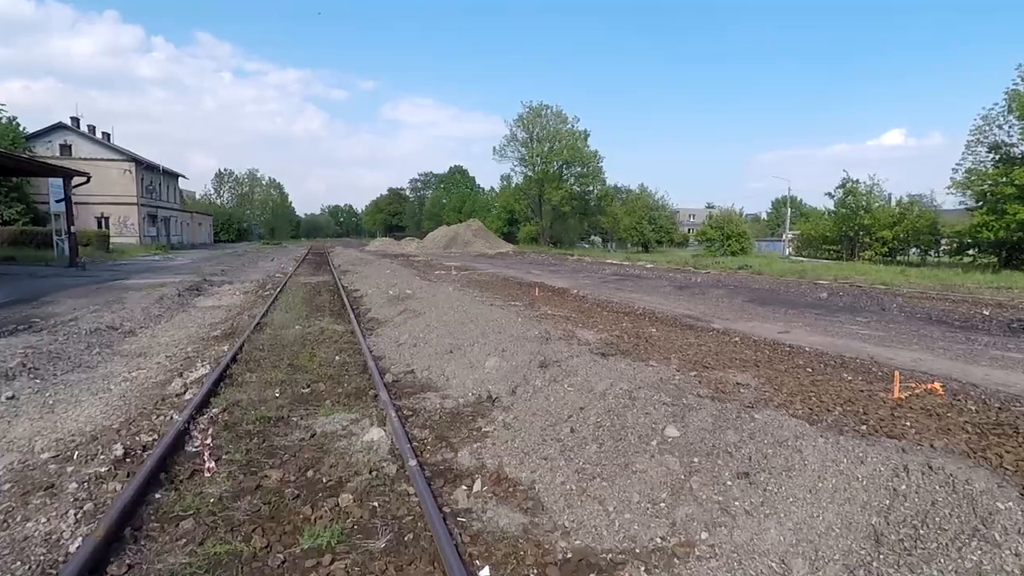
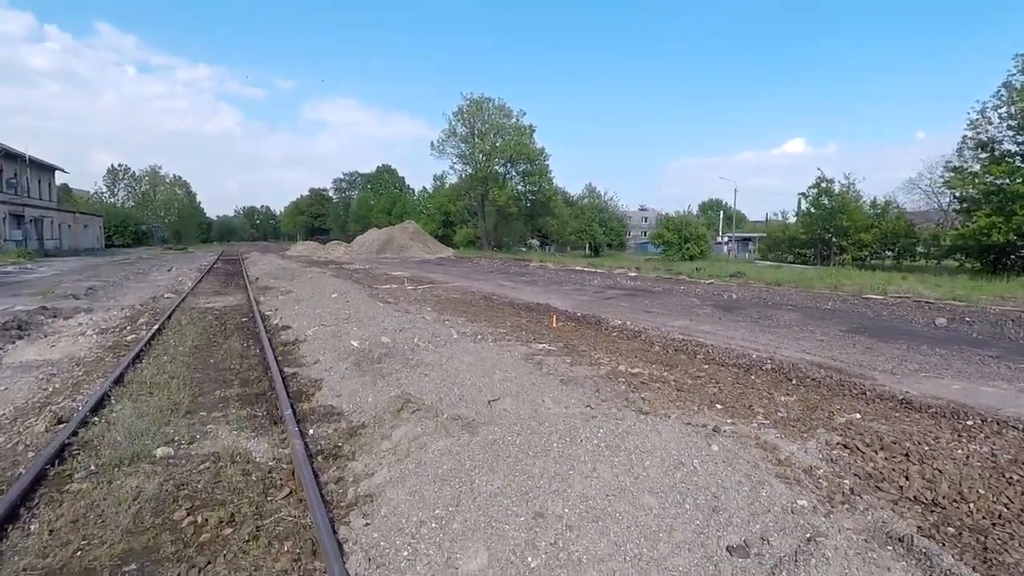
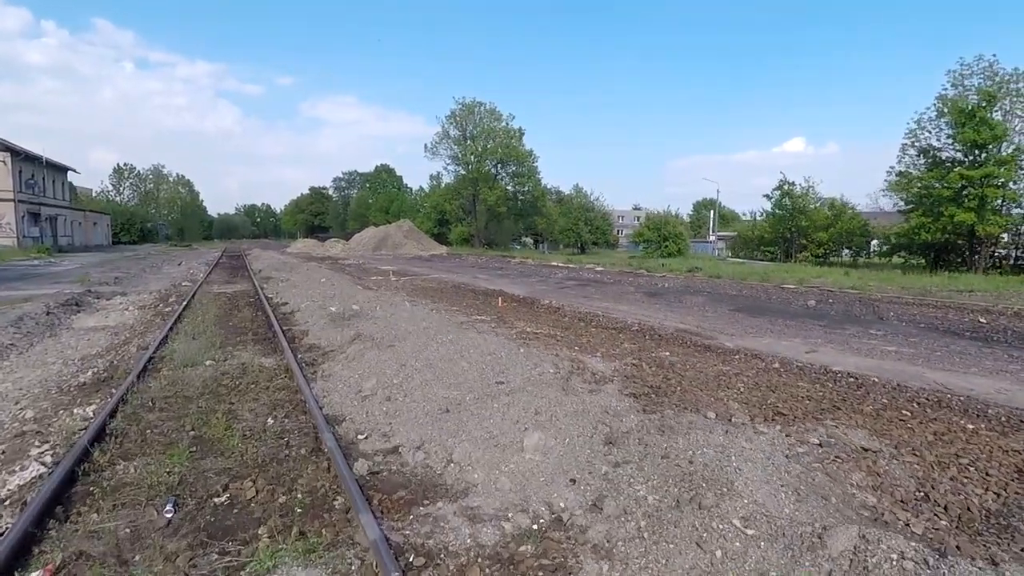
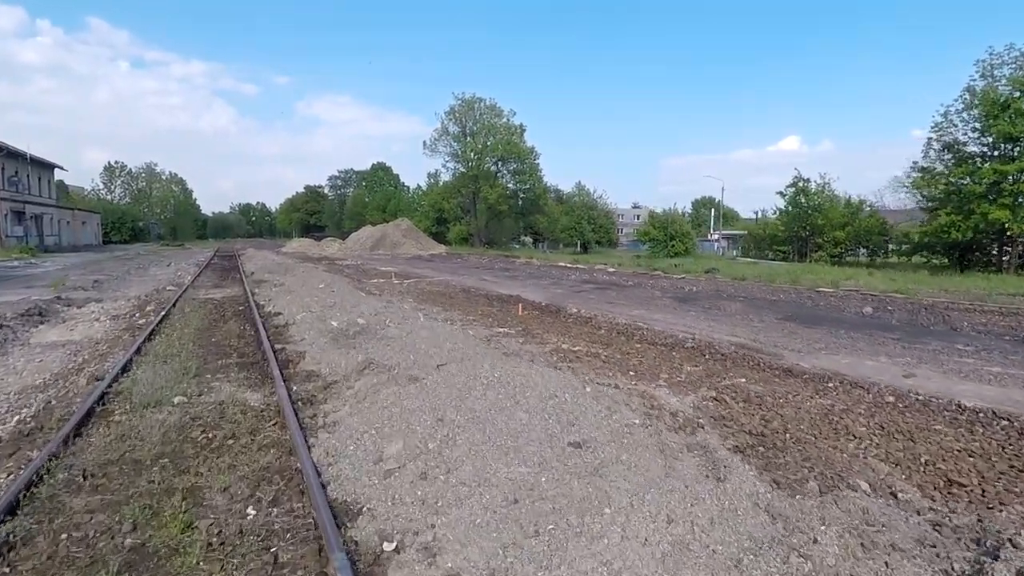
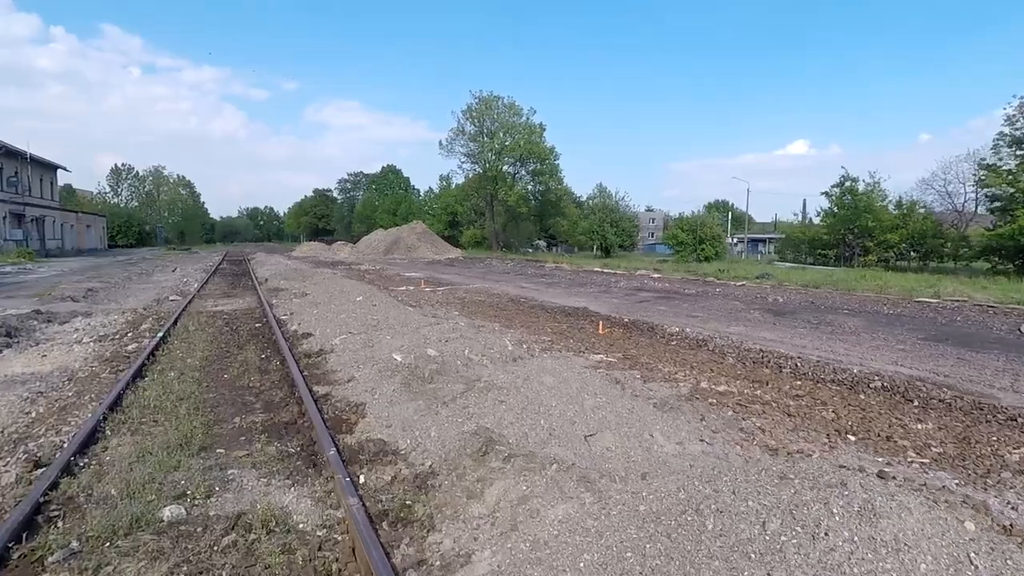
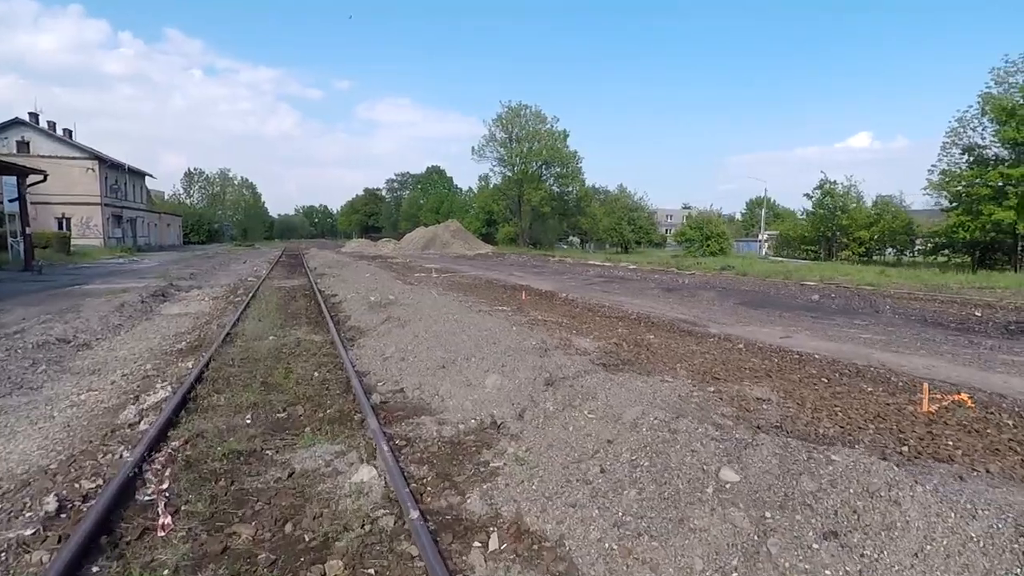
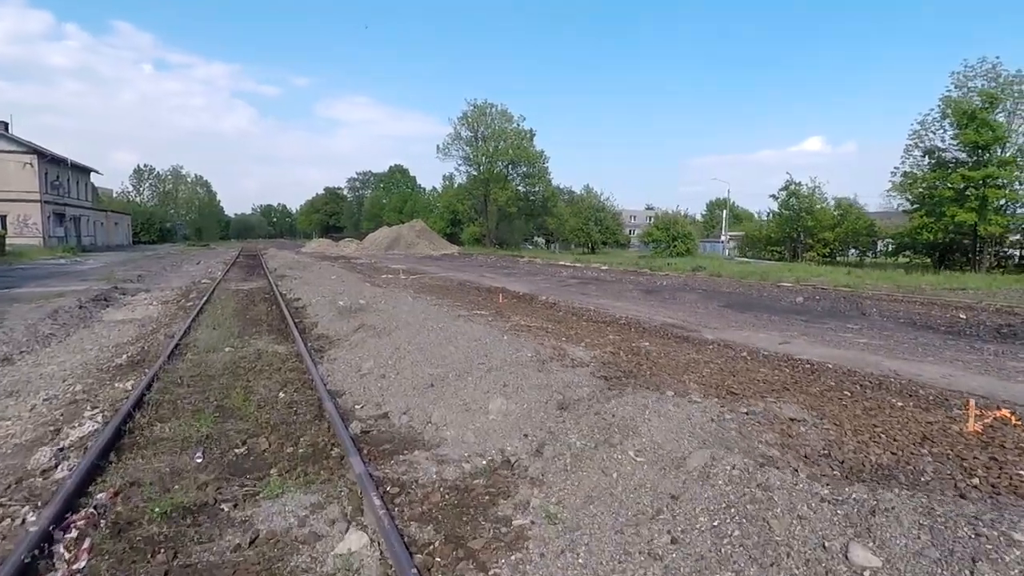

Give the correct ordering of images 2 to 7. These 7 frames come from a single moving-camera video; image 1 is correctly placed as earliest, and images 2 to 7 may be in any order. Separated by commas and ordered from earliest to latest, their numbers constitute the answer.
6, 7, 3, 4, 2, 5
